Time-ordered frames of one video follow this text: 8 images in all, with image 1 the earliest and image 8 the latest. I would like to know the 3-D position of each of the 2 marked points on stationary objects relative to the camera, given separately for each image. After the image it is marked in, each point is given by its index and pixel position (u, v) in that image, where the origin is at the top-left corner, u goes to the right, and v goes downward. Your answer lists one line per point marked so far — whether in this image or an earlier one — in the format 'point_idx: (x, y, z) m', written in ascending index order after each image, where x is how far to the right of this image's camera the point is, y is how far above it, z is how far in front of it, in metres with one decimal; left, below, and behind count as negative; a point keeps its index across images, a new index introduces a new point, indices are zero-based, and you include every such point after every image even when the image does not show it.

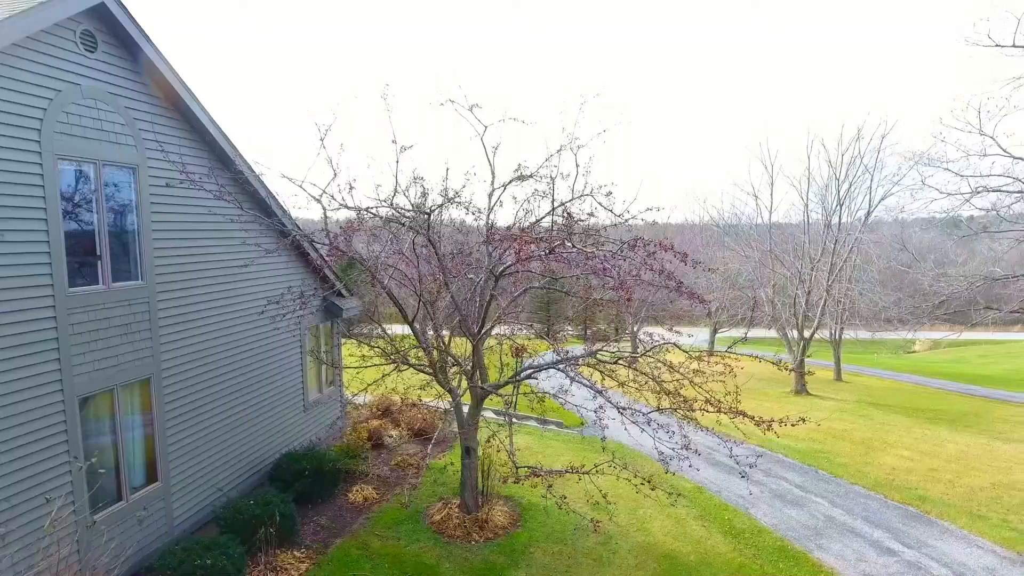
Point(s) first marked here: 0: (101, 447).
0: (-4.7, -1.8, +6.0) m
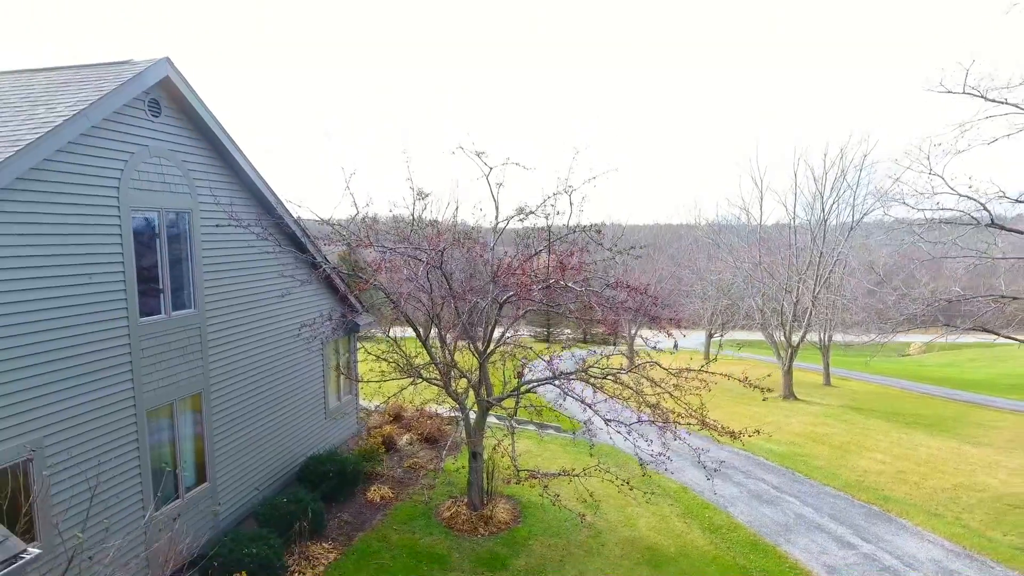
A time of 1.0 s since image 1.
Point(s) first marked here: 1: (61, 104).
0: (-4.7, -2.2, +7.1) m
1: (-5.1, +2.1, +6.1) m
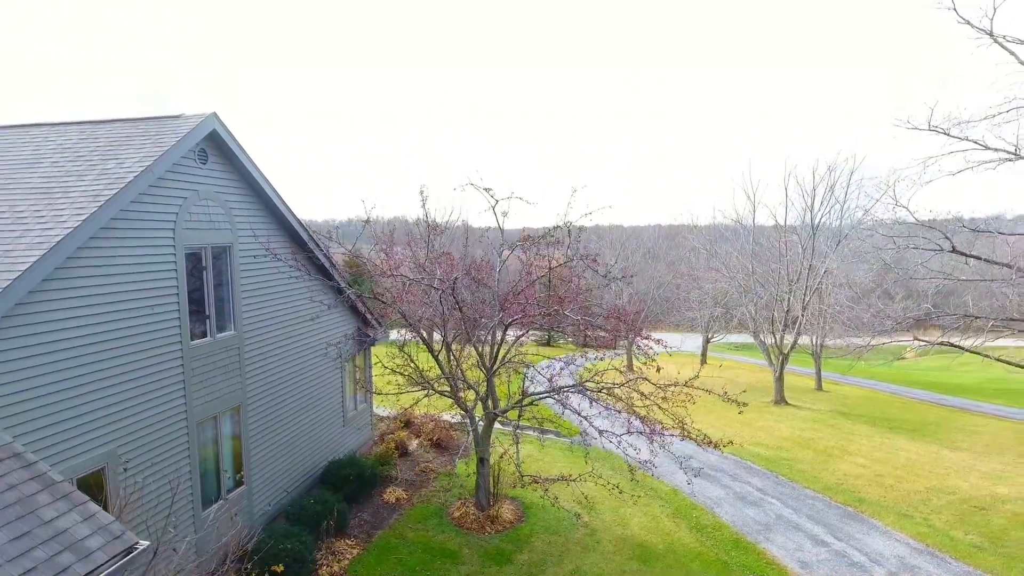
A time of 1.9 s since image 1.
0: (-4.7, -2.6, +8.0) m
1: (-5.1, +1.7, +7.0) m
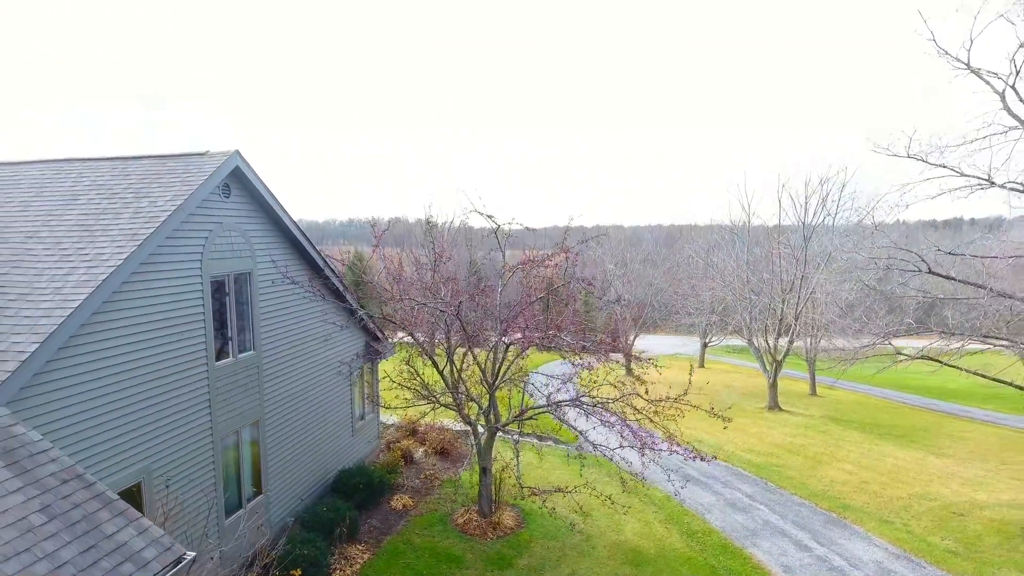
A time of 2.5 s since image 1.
0: (-4.6, -3.0, +8.7) m
1: (-5.0, +1.3, +7.6) m
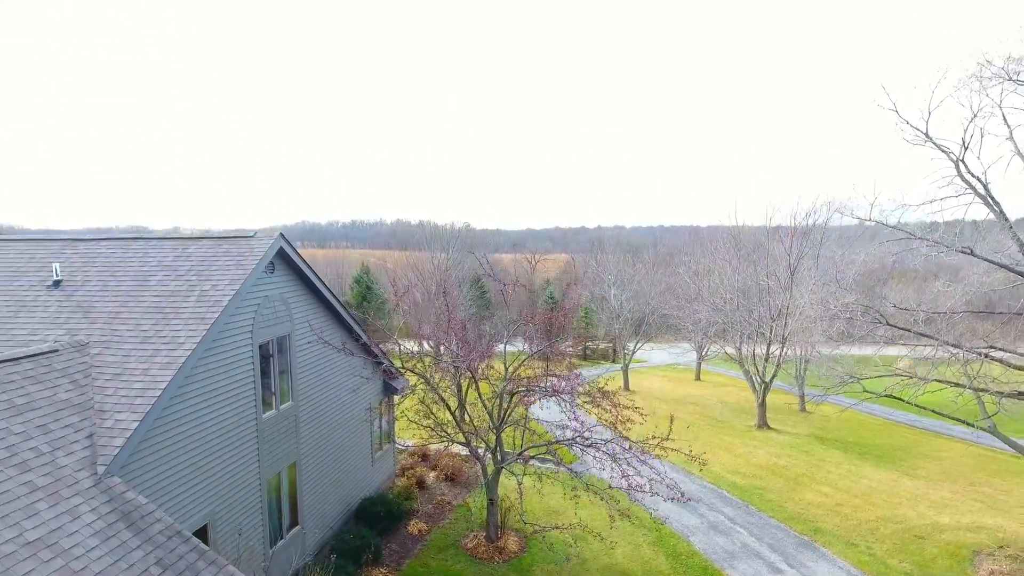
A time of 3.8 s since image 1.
0: (-4.6, -4.2, +10.1) m
1: (-5.0, +0.1, +9.0) m
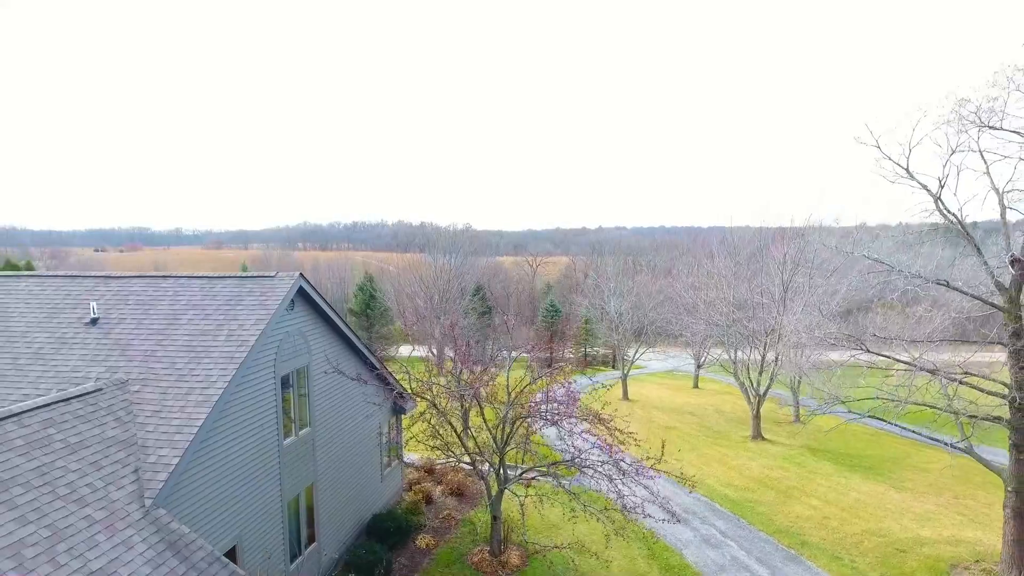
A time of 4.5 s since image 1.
0: (-4.5, -4.9, +10.8) m
1: (-4.9, -0.6, +9.8) m
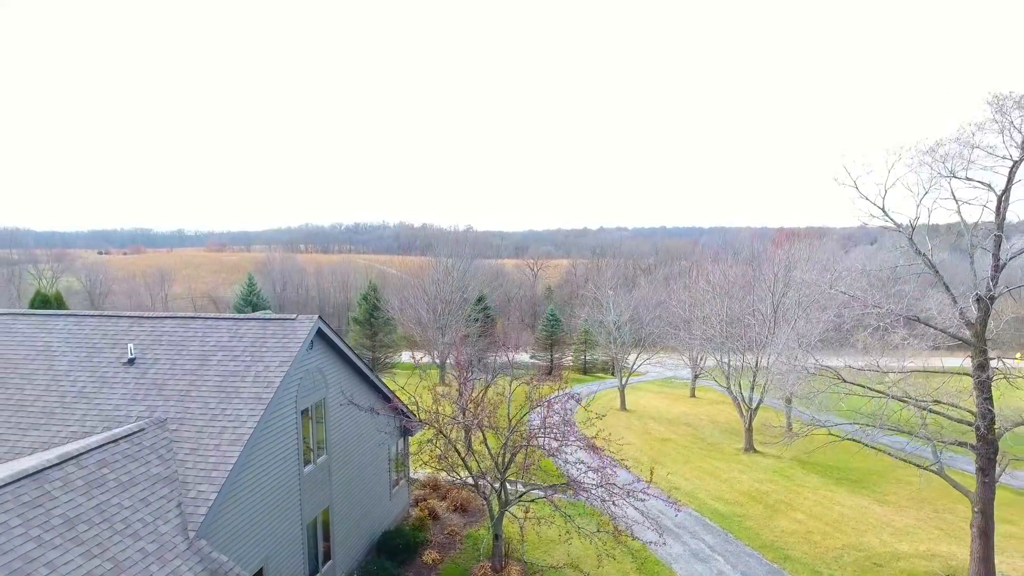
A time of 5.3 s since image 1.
0: (-4.5, -5.8, +11.8) m
1: (-4.9, -1.5, +10.8) m
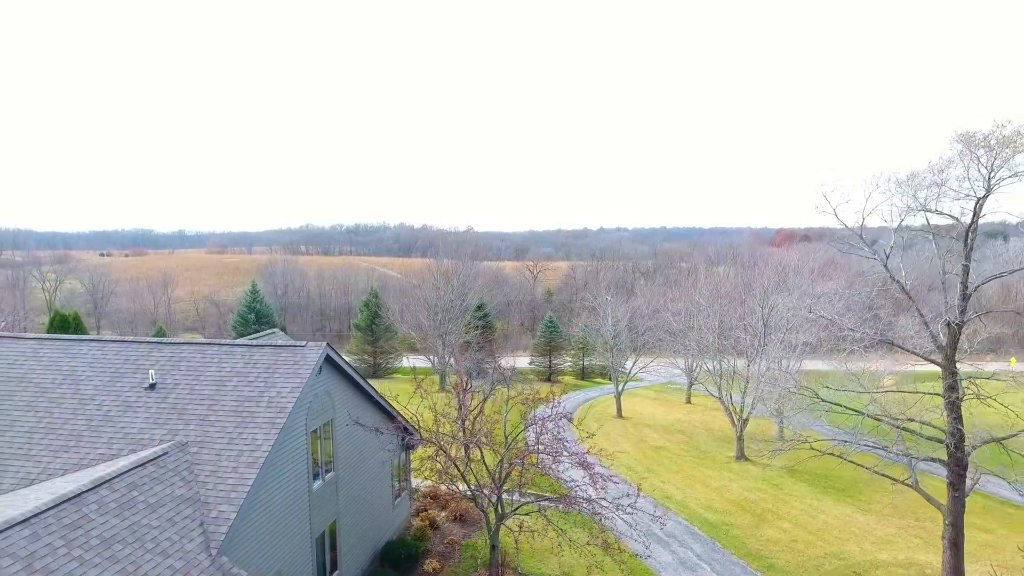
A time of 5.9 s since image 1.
0: (-4.6, -6.5, +12.6) m
1: (-5.0, -2.2, +11.6) m
